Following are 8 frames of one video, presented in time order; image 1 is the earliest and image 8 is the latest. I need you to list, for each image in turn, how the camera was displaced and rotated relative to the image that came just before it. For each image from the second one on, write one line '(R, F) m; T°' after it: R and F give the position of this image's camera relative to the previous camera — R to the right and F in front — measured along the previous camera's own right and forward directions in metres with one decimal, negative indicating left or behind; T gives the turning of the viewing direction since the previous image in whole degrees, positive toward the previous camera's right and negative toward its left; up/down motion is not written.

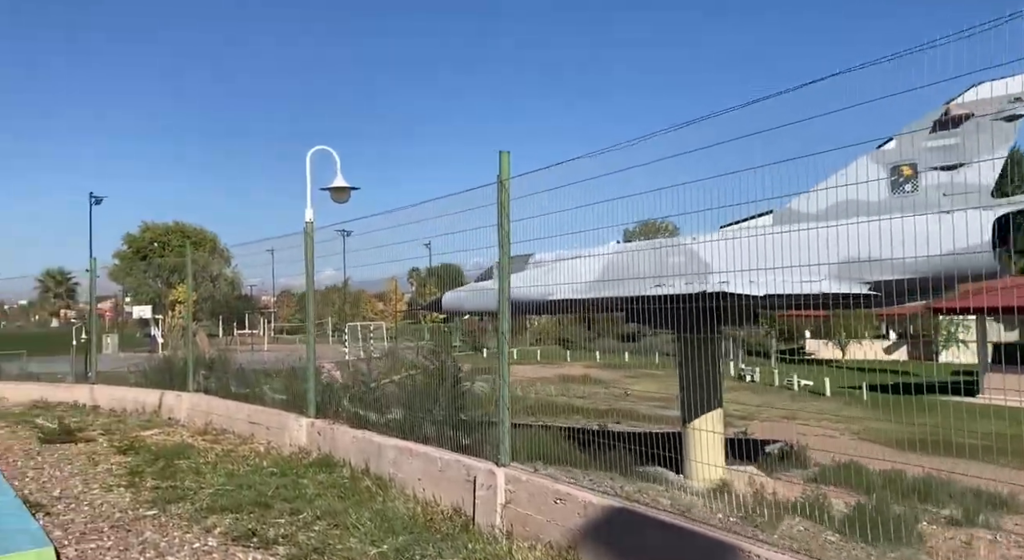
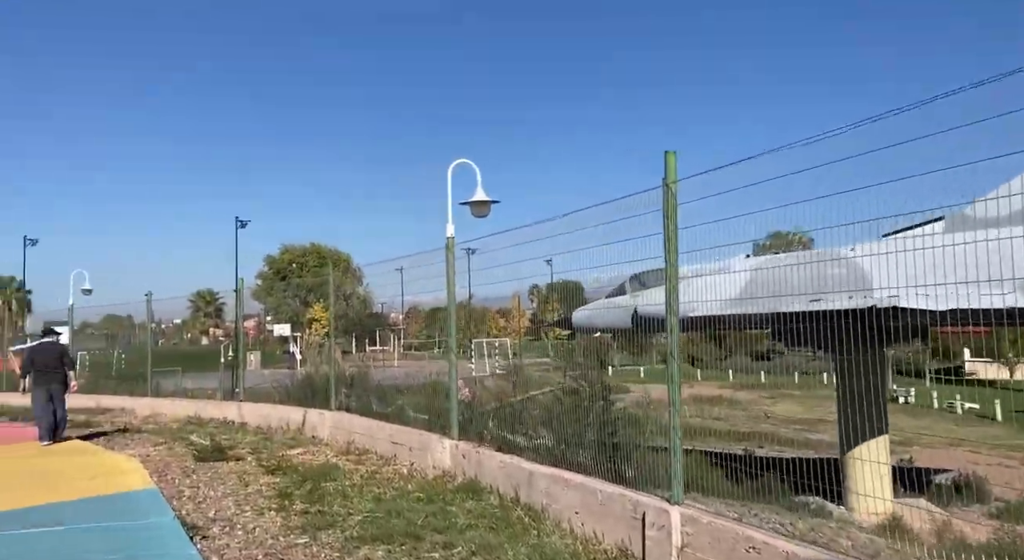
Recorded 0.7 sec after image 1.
(-0.1, +0.2) m; -9°
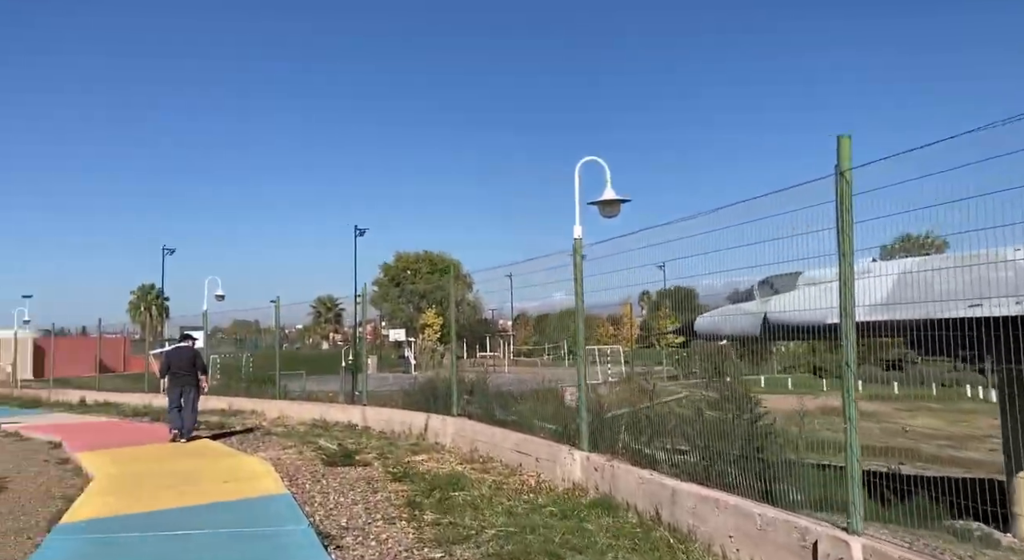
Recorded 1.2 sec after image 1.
(-0.1, +0.2) m; -8°
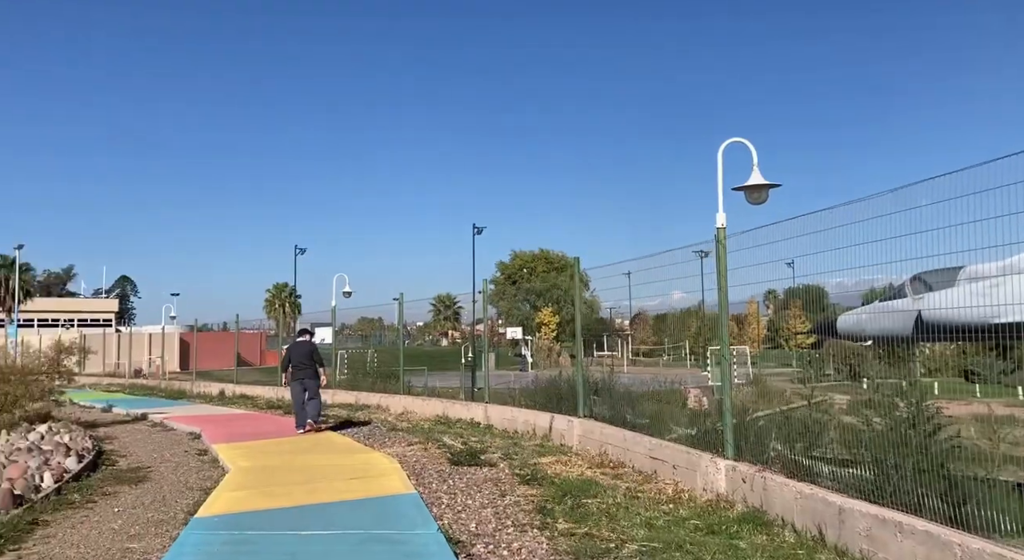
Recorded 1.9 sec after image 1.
(-0.1, +0.2) m; -8°
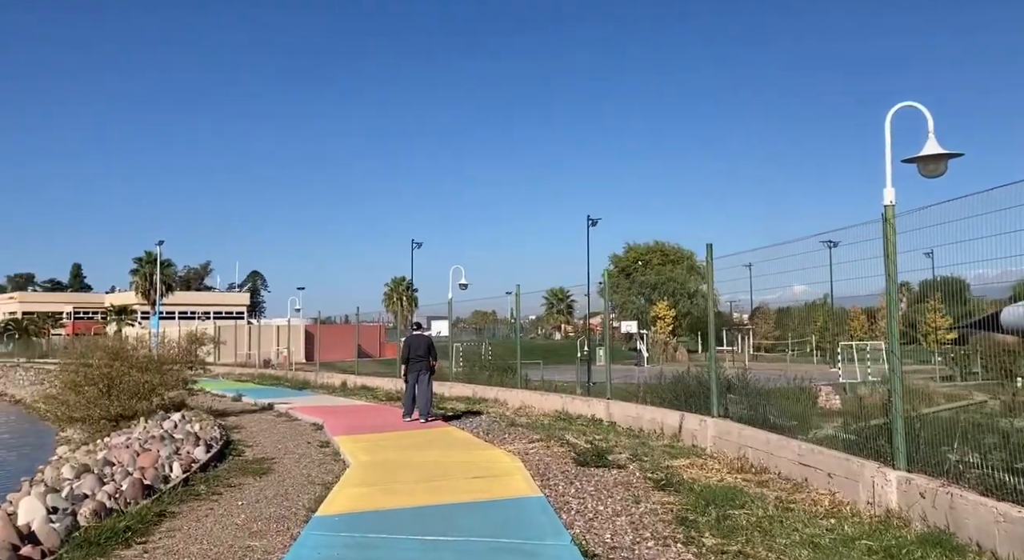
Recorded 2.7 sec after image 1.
(-0.1, +0.3) m; -8°
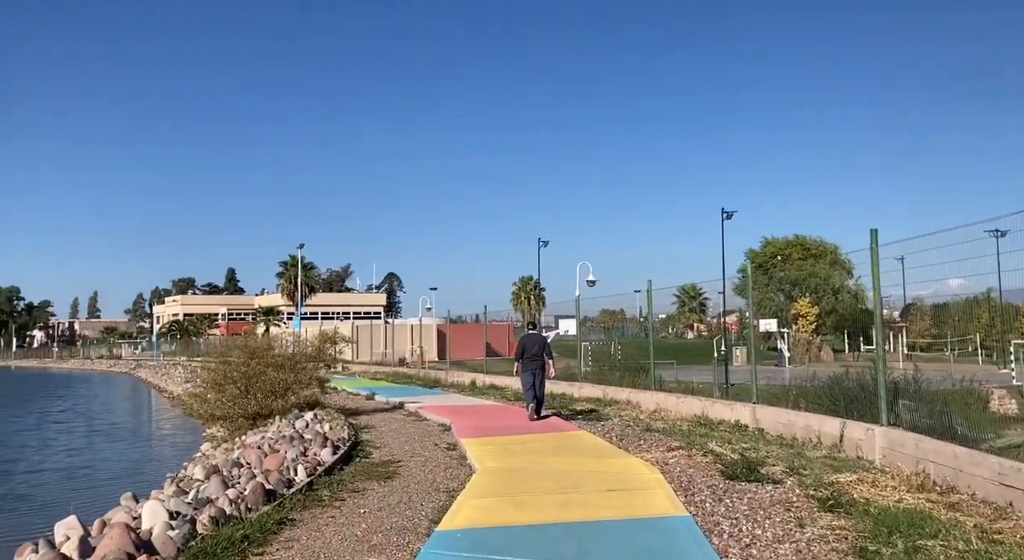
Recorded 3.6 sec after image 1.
(0.0, +0.4) m; -9°
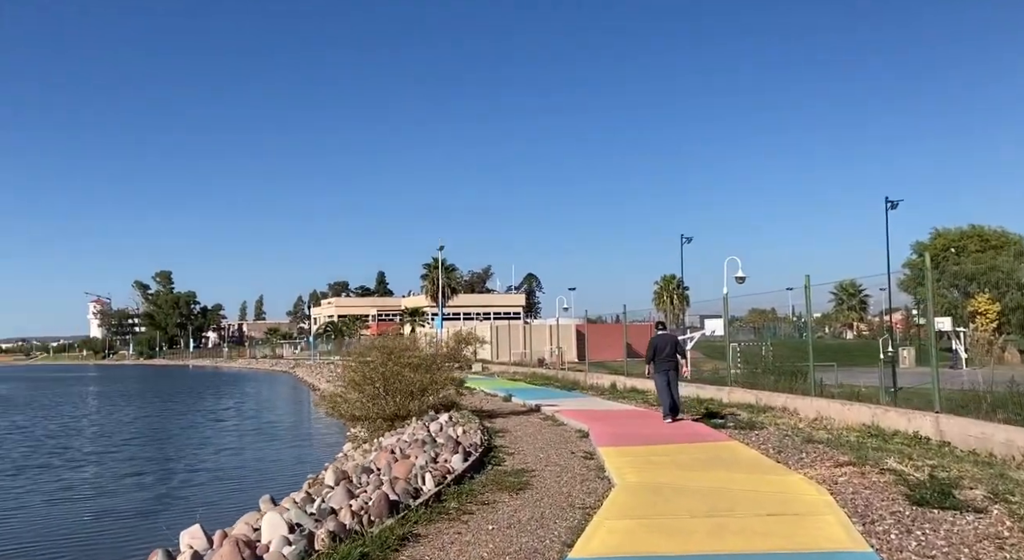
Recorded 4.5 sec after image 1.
(0.0, +0.4) m; -10°
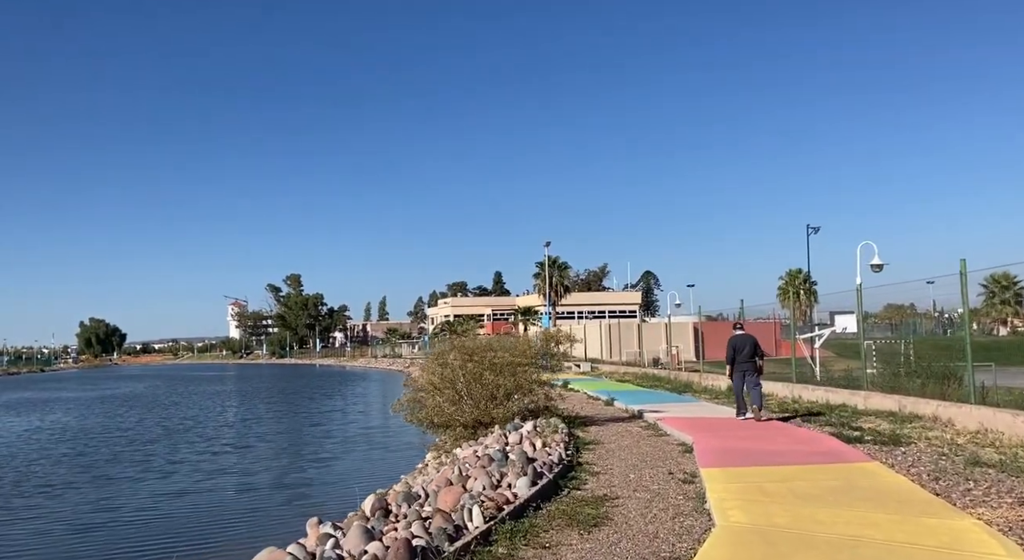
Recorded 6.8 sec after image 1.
(+0.2, +1.0) m; -8°
